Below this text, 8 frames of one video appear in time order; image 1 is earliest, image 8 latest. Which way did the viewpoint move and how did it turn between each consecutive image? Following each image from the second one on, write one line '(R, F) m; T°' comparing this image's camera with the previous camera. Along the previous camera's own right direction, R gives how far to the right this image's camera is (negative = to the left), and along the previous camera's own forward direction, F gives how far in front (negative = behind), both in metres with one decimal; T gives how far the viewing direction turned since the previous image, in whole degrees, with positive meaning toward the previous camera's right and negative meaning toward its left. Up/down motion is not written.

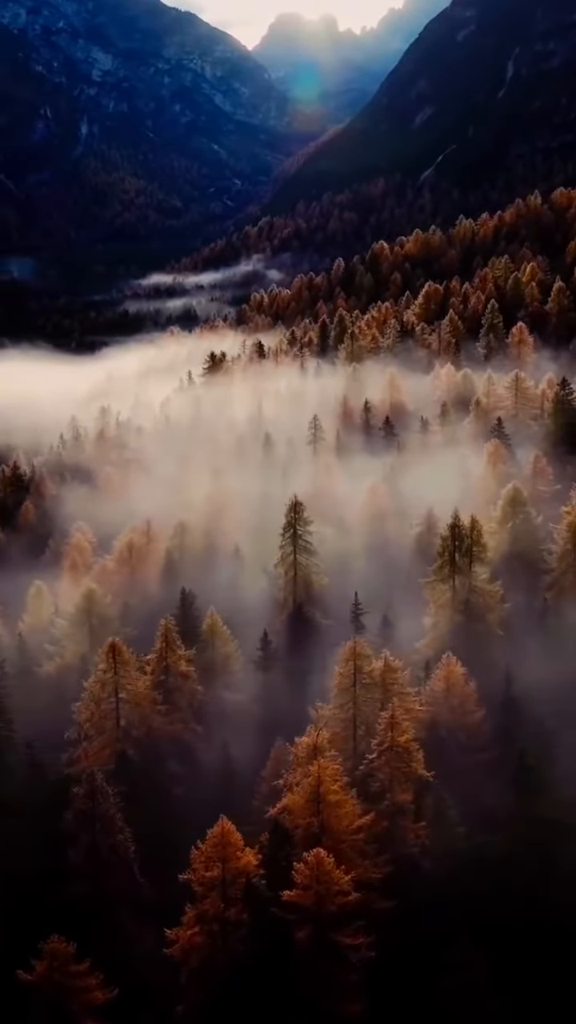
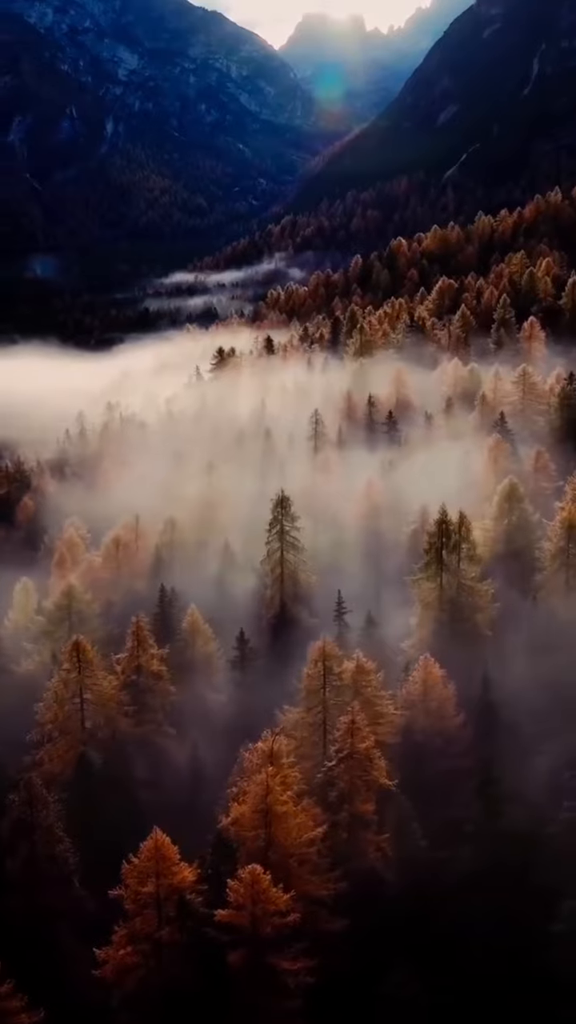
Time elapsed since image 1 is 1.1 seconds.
(+2.5, +3.0) m; -1°
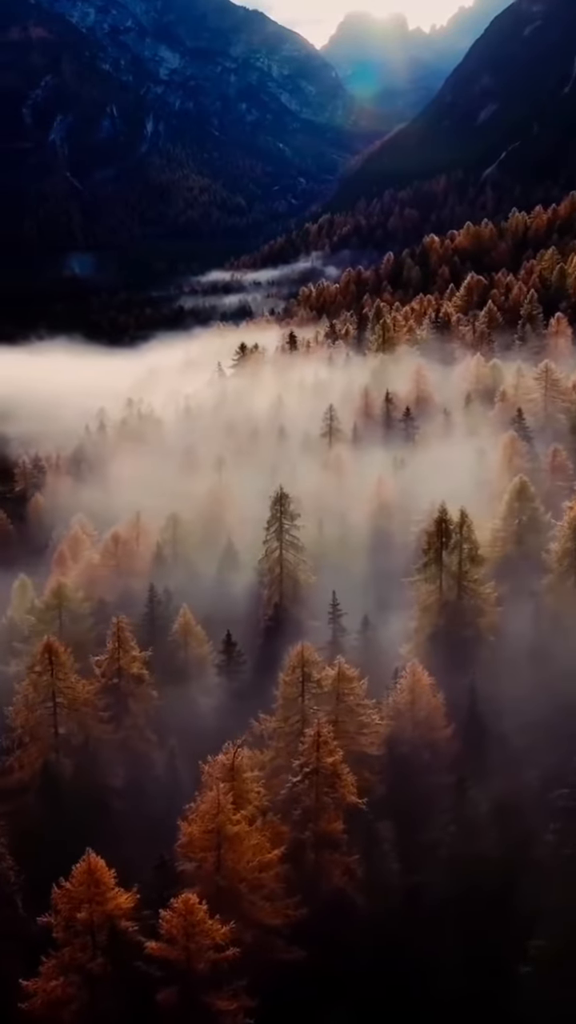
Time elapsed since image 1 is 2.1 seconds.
(+2.5, +3.4) m; -2°
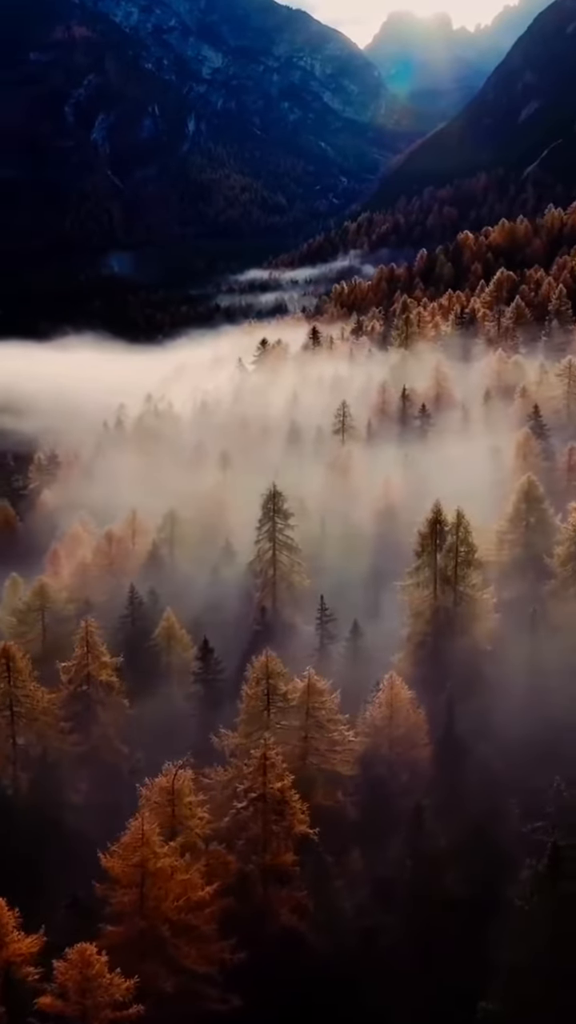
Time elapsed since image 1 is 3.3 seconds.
(+2.8, +4.2) m; -2°
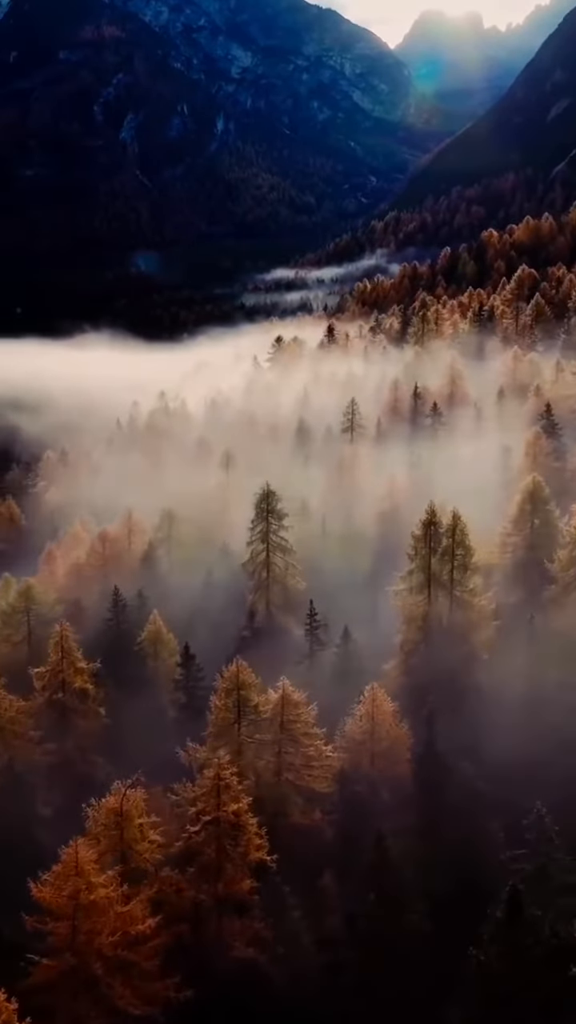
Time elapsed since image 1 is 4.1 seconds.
(+1.9, +3.0) m; -1°
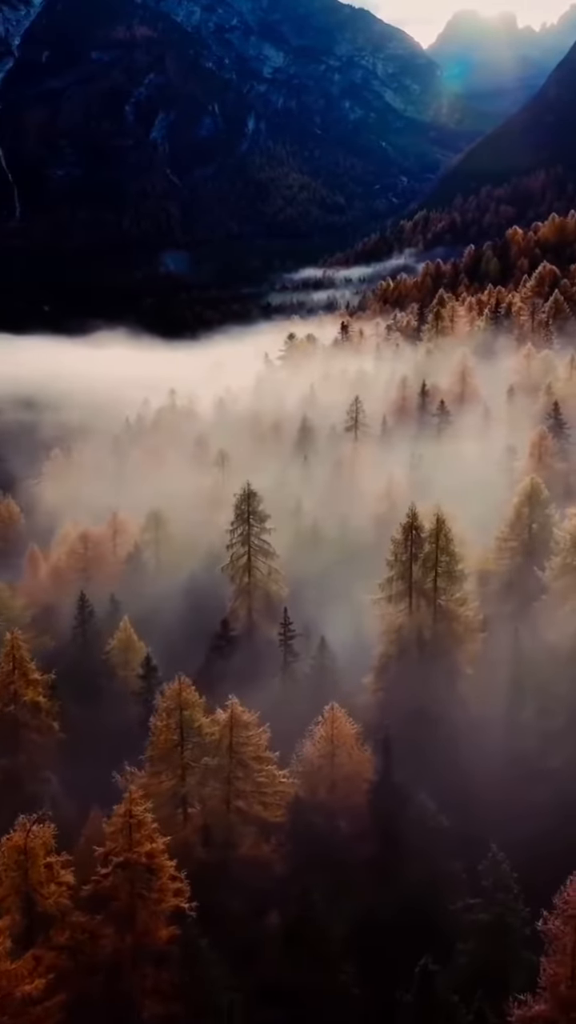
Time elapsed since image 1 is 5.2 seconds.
(+2.6, +4.1) m; -1°
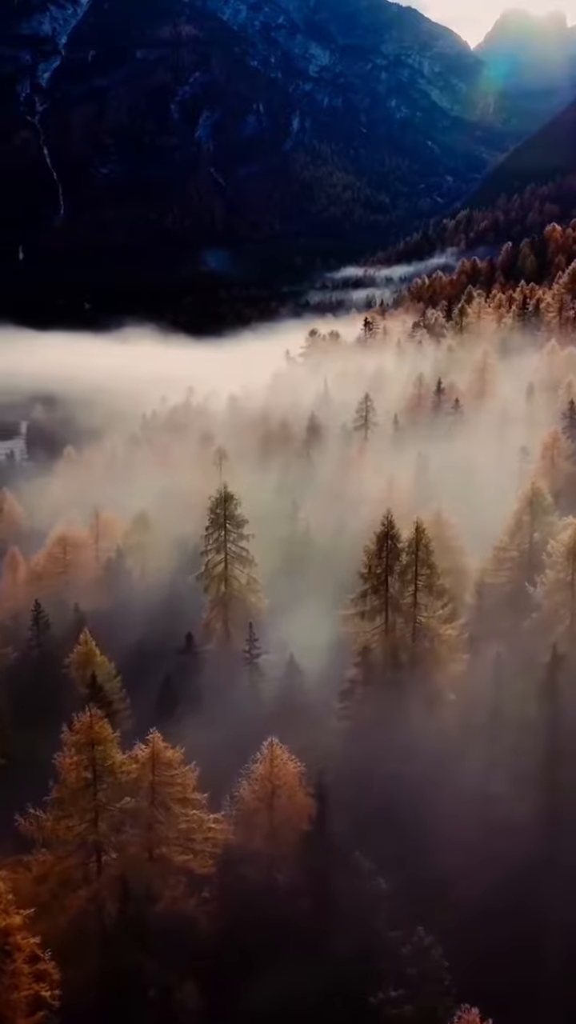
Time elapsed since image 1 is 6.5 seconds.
(+3.2, +5.4) m; -2°
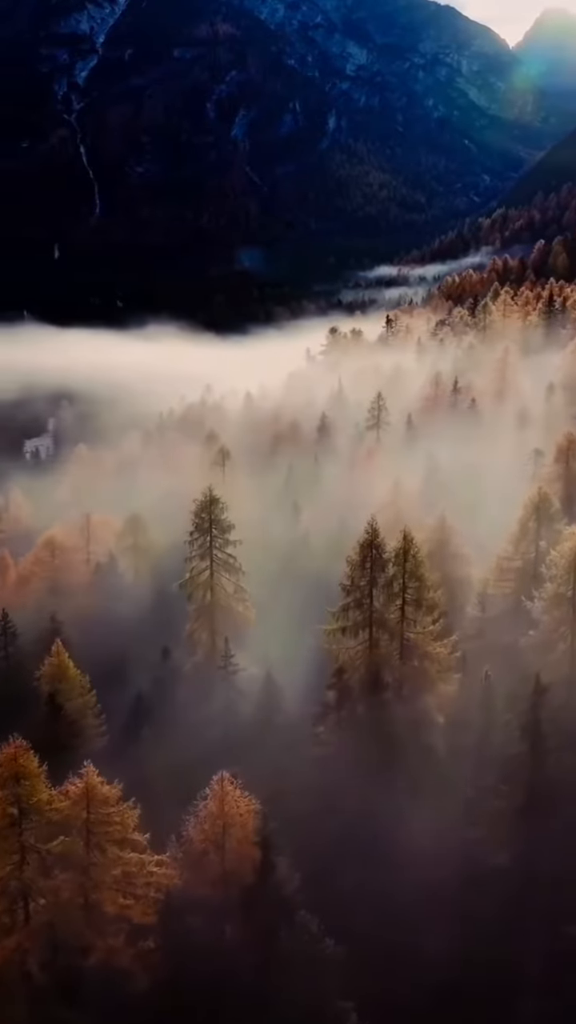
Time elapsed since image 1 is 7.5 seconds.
(+2.1, +4.0) m; -2°
